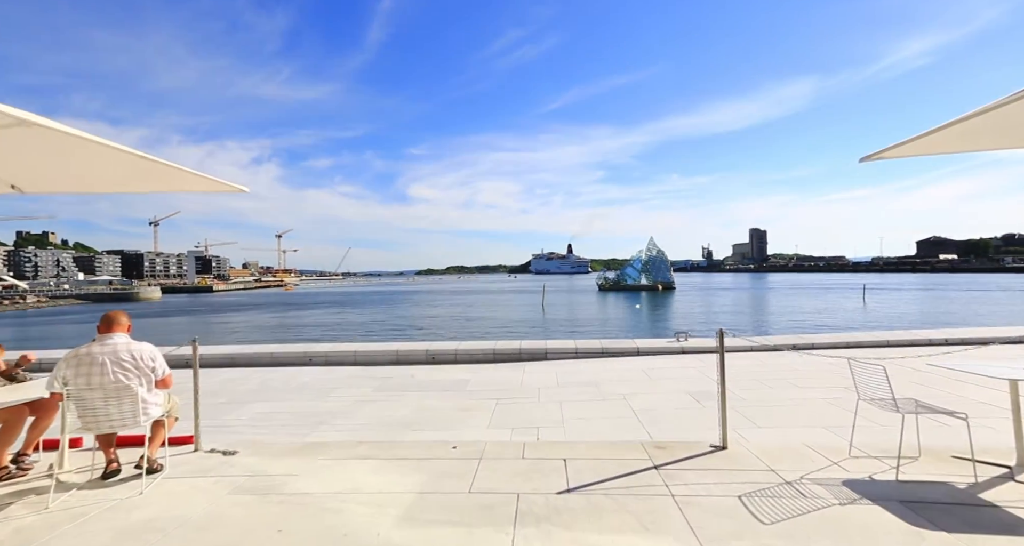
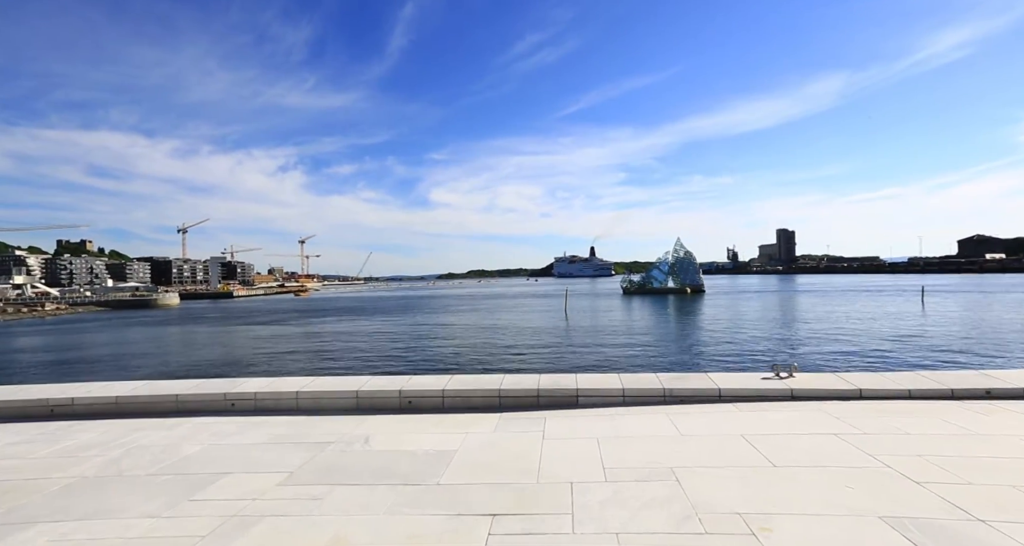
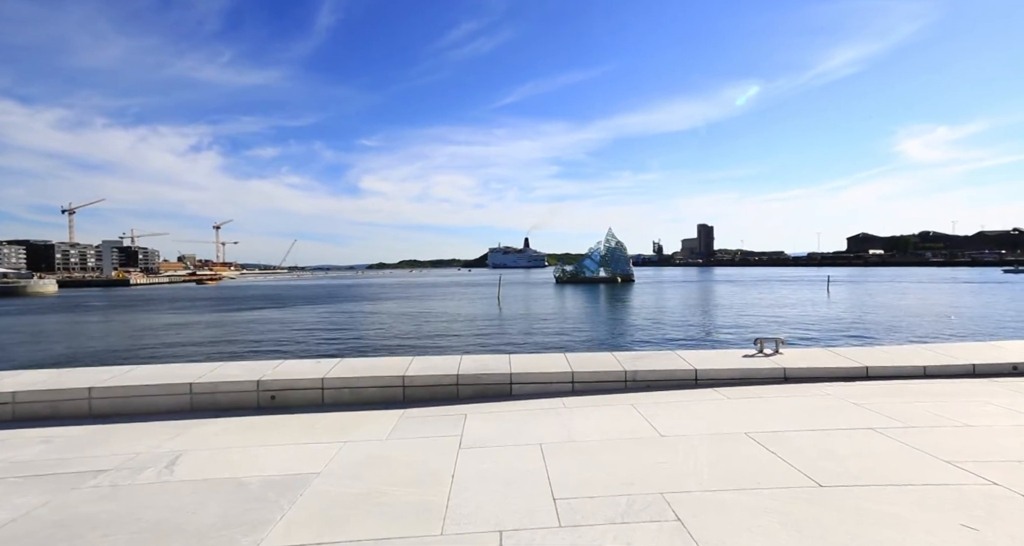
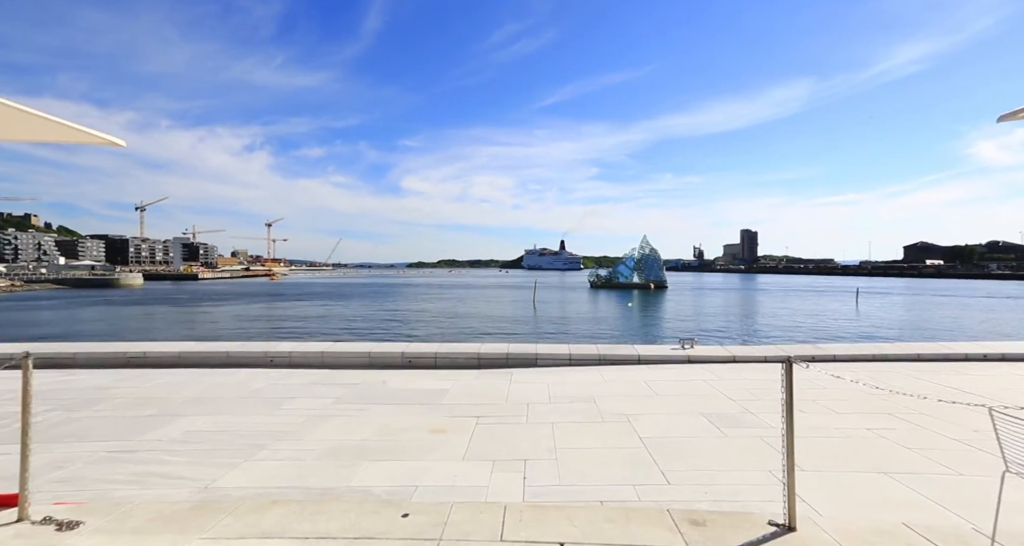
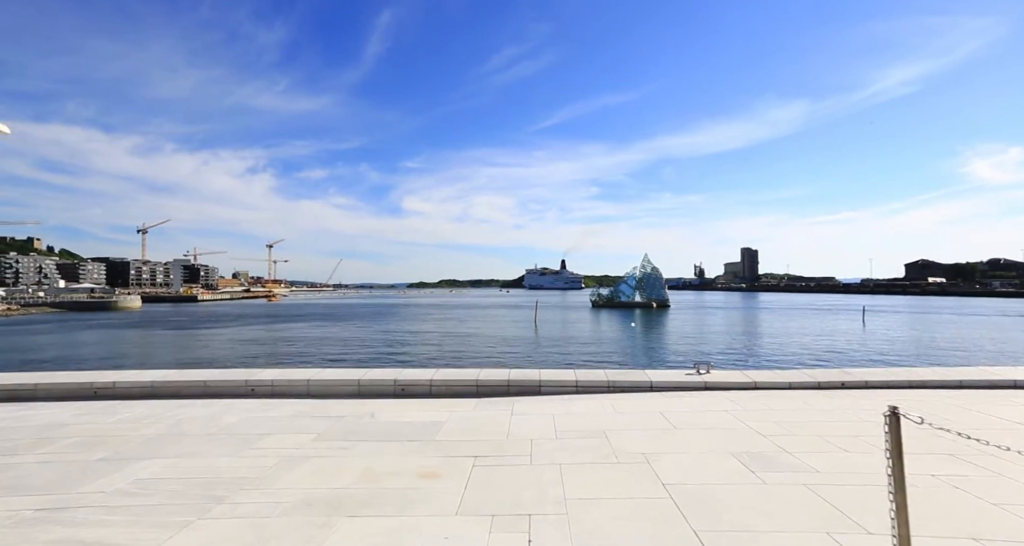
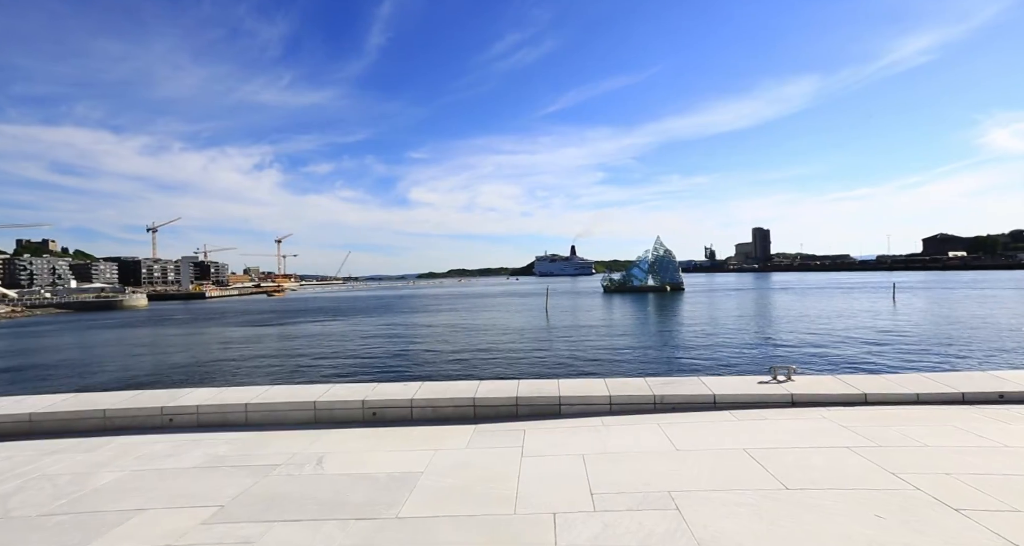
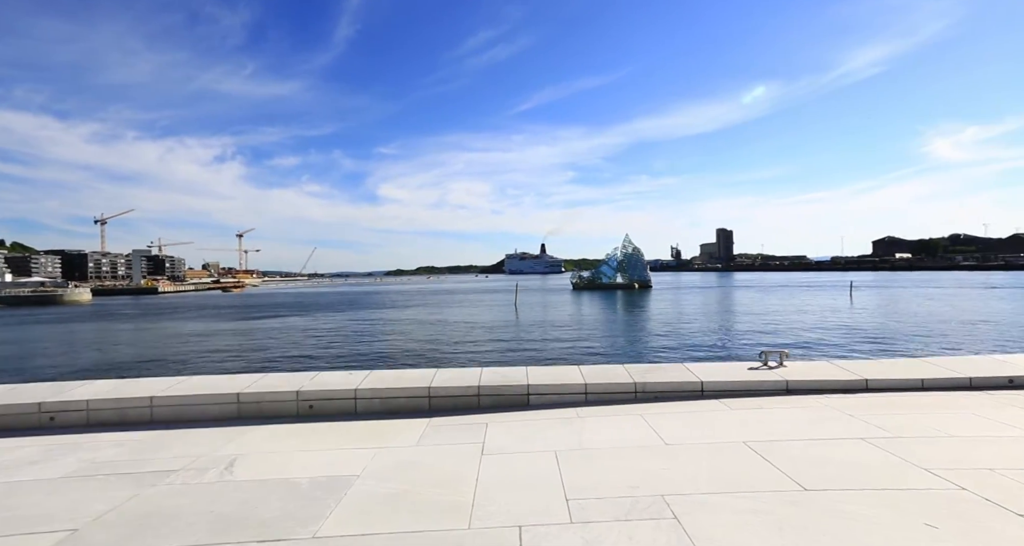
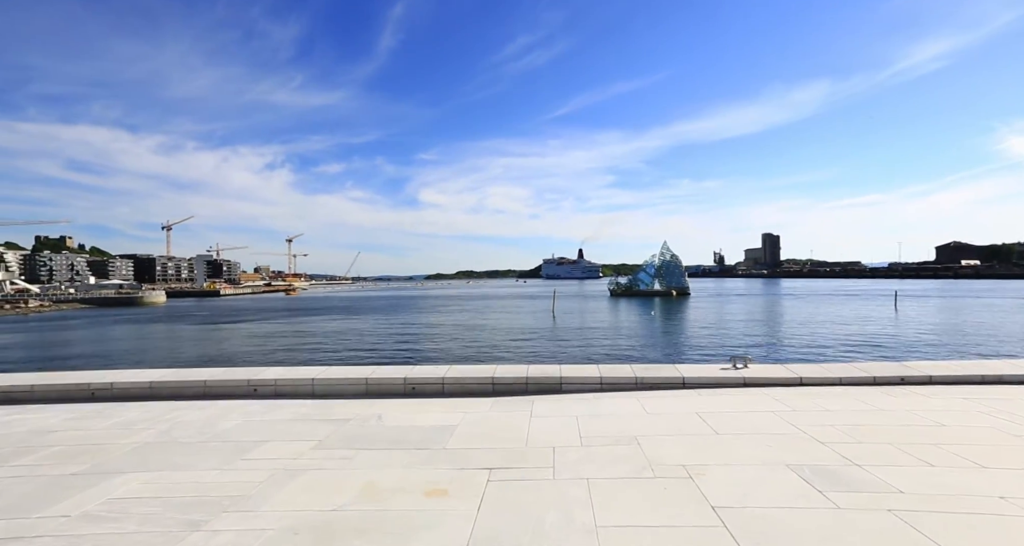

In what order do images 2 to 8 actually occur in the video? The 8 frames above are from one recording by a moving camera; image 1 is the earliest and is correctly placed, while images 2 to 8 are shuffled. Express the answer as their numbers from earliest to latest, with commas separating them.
4, 5, 8, 2, 6, 7, 3
